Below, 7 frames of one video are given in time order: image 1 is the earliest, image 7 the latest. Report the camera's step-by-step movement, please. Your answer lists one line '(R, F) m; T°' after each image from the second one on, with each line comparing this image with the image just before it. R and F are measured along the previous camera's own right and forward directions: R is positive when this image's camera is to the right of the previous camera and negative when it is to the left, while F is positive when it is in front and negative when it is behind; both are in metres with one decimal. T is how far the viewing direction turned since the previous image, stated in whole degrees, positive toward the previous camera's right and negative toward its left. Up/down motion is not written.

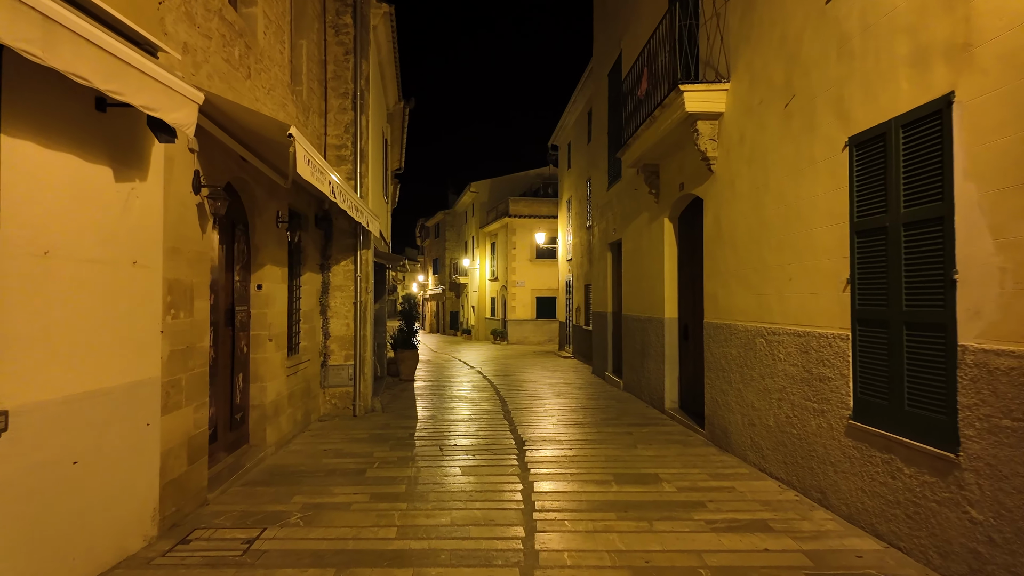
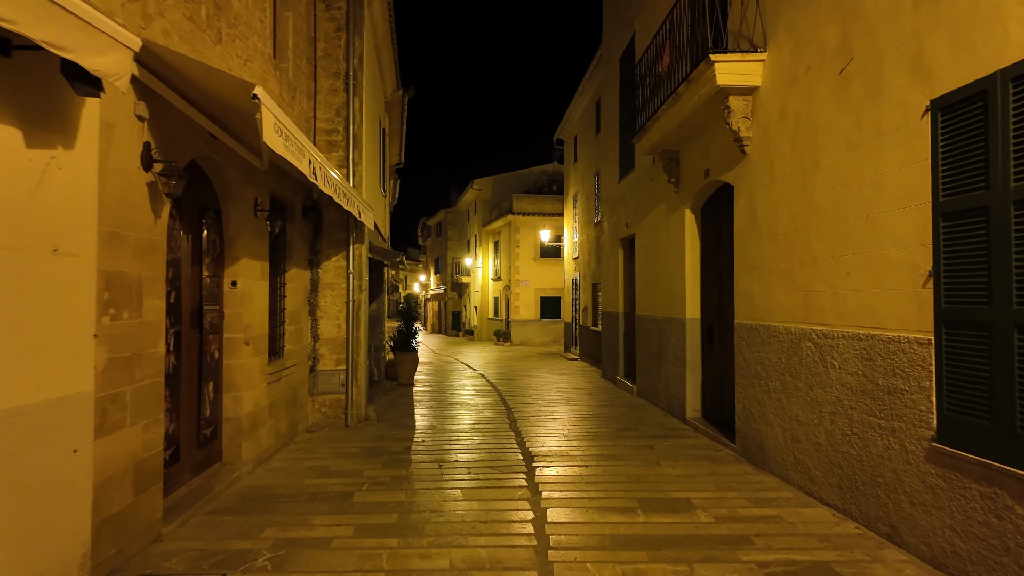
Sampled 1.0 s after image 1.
(0.0, +0.7) m; 0°
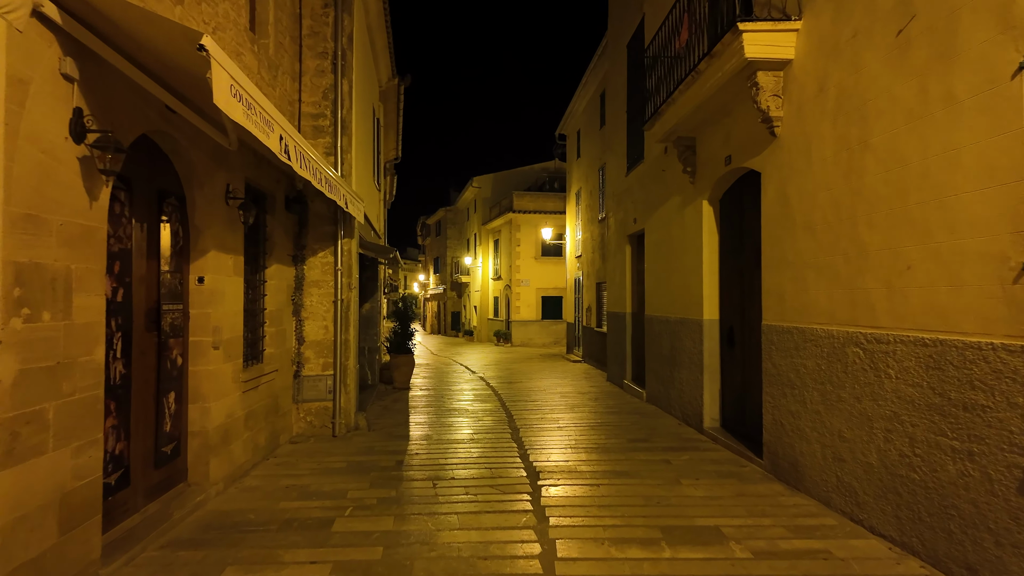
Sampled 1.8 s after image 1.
(0.0, +0.6) m; 0°
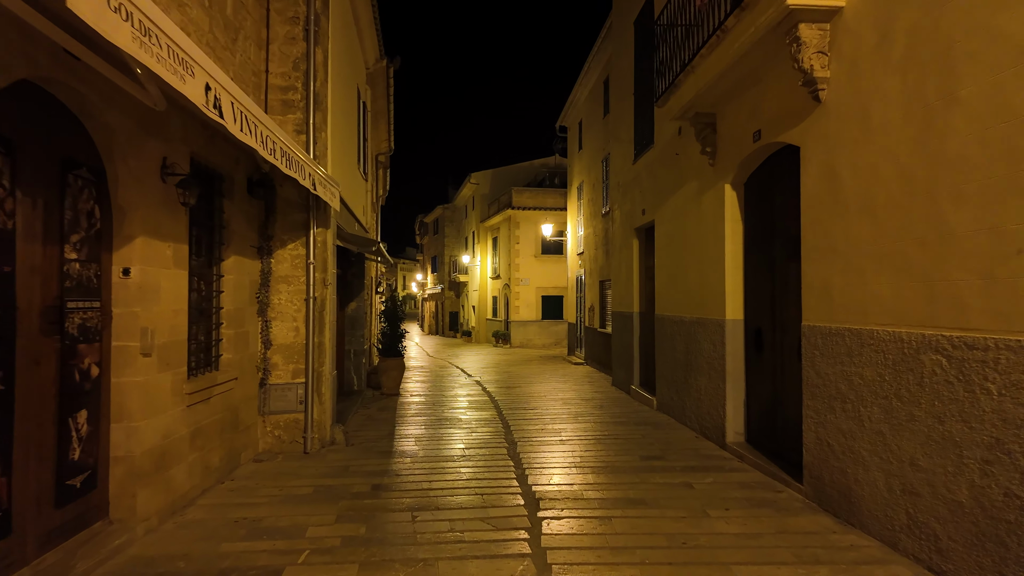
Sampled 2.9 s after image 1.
(0.0, +0.8) m; 0°
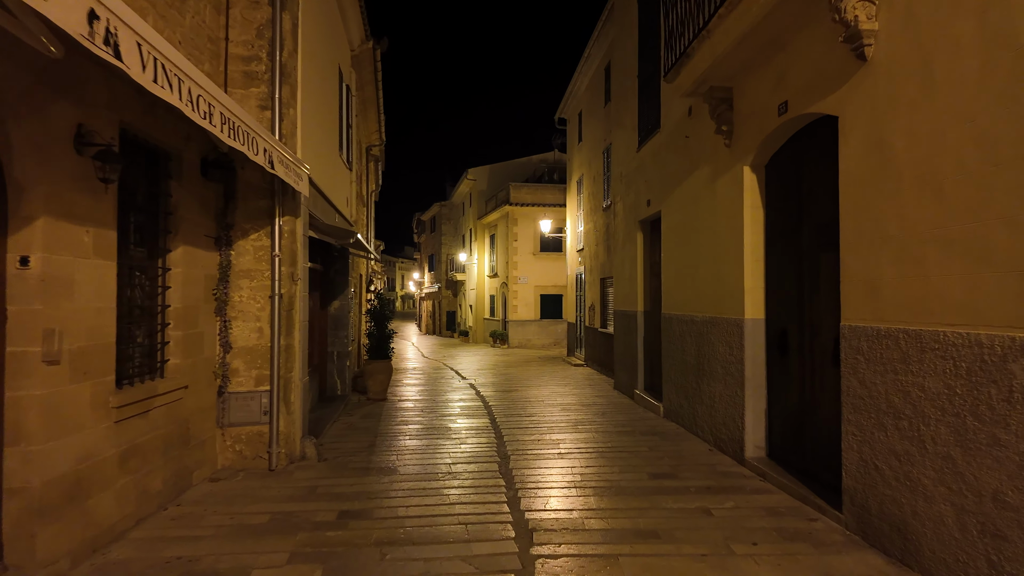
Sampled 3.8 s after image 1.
(+0.1, +0.7) m; 0°
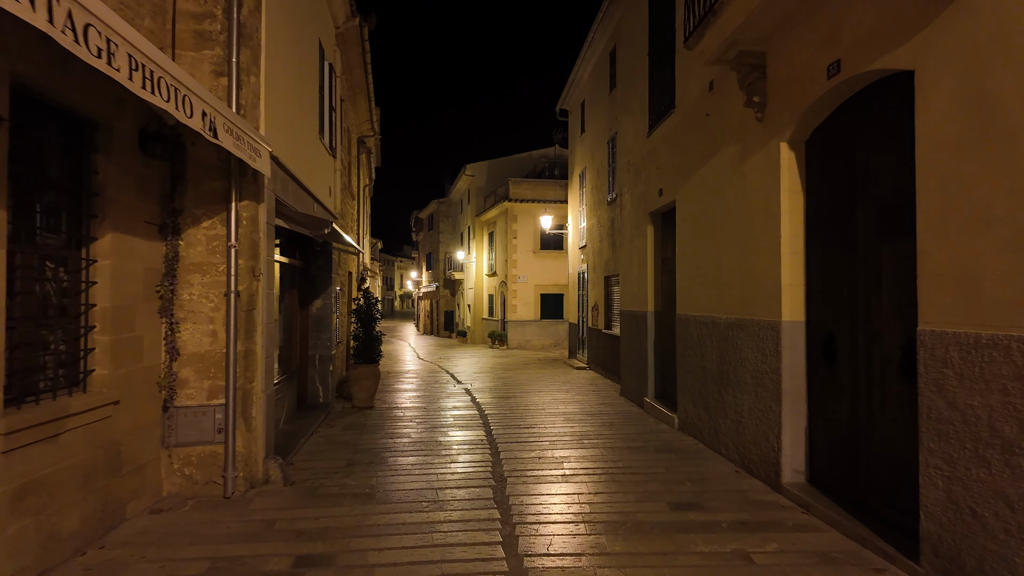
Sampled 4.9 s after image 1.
(0.0, +0.7) m; 0°
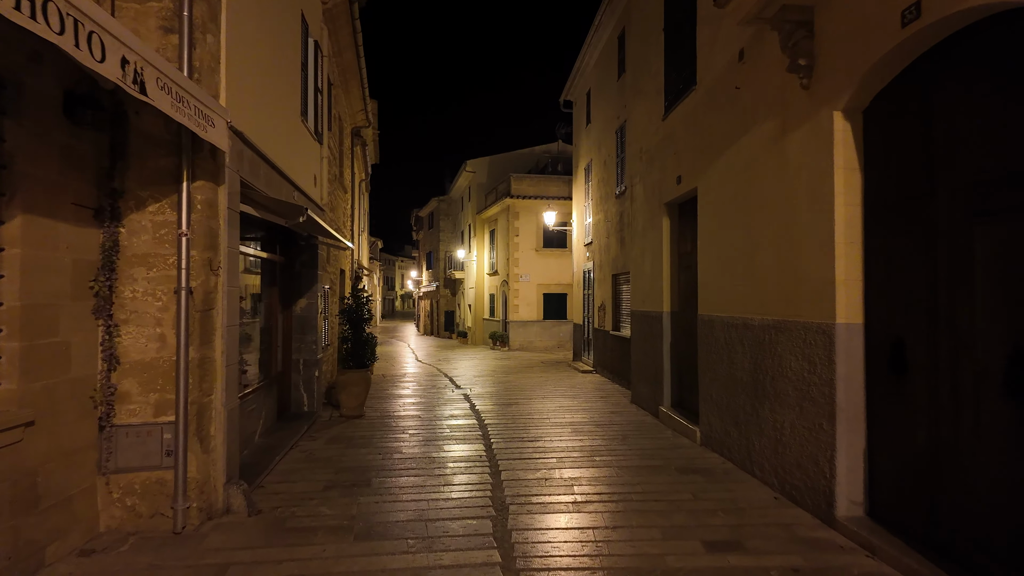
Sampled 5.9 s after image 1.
(0.0, +0.7) m; 0°
